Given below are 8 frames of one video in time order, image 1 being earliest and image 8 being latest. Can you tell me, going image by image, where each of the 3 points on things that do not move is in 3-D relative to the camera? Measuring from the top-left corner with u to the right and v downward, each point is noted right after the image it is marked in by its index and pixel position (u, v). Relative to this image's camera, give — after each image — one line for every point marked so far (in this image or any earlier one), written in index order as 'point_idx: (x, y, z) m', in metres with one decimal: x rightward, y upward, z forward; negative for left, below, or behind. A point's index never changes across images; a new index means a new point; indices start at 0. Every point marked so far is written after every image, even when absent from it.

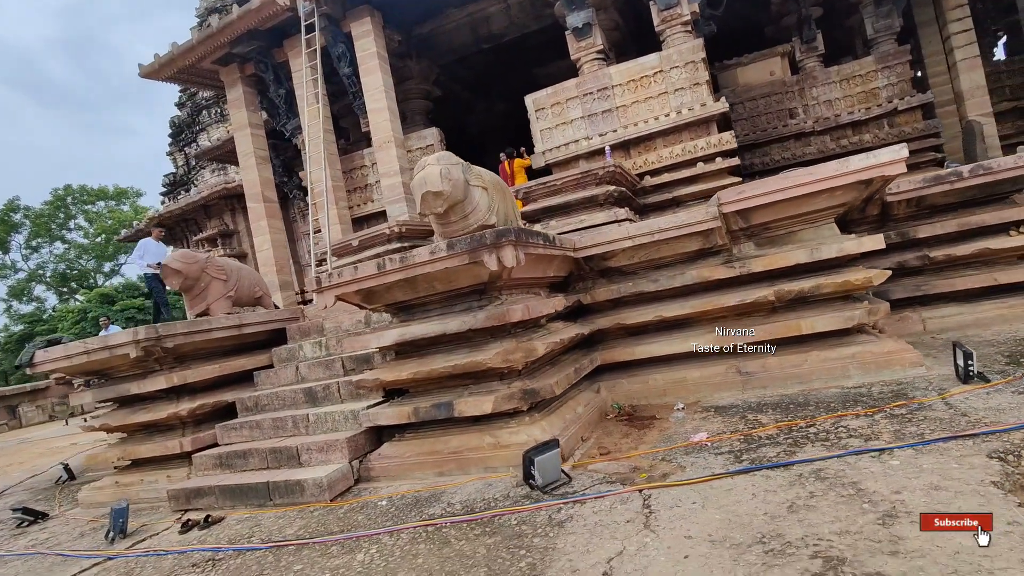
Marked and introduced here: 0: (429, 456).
0: (-0.4, -0.9, +3.1) m
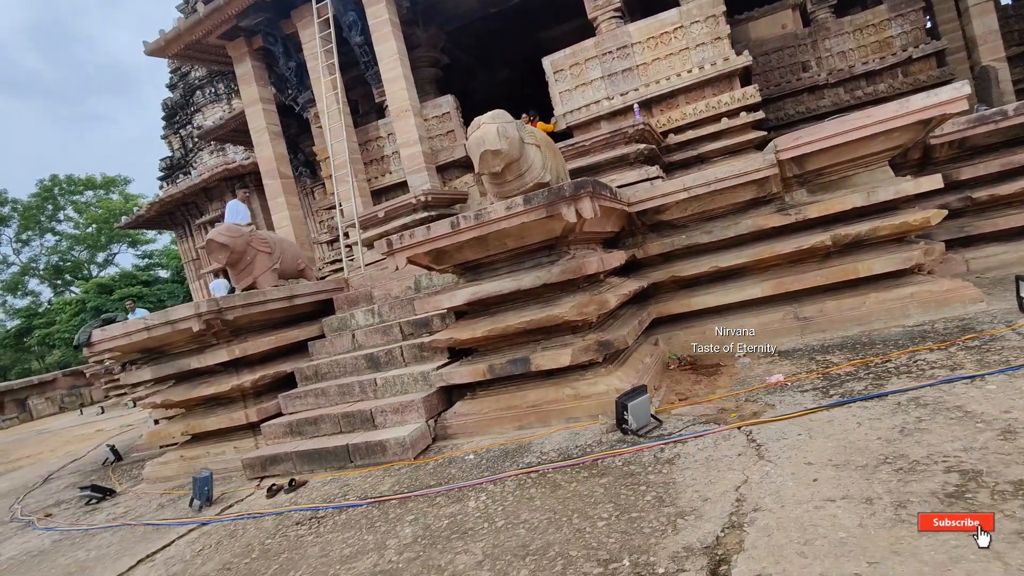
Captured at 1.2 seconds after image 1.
0: (0.0, -0.7, +3.2) m
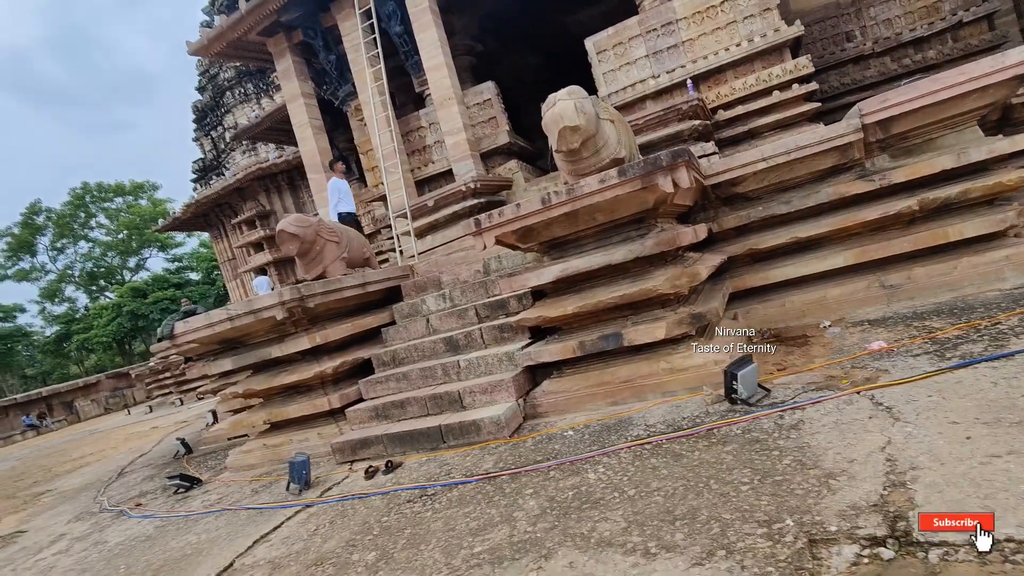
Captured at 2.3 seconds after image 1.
0: (+0.5, -0.5, +3.2) m
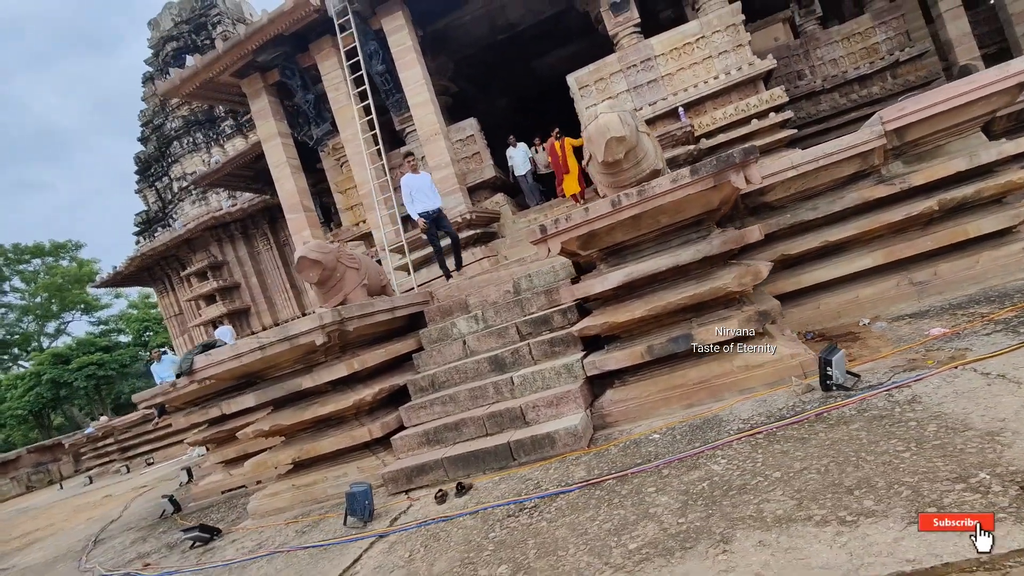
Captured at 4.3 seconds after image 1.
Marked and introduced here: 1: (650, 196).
0: (+0.8, -0.5, +3.1) m
1: (+0.7, +0.5, +3.0) m
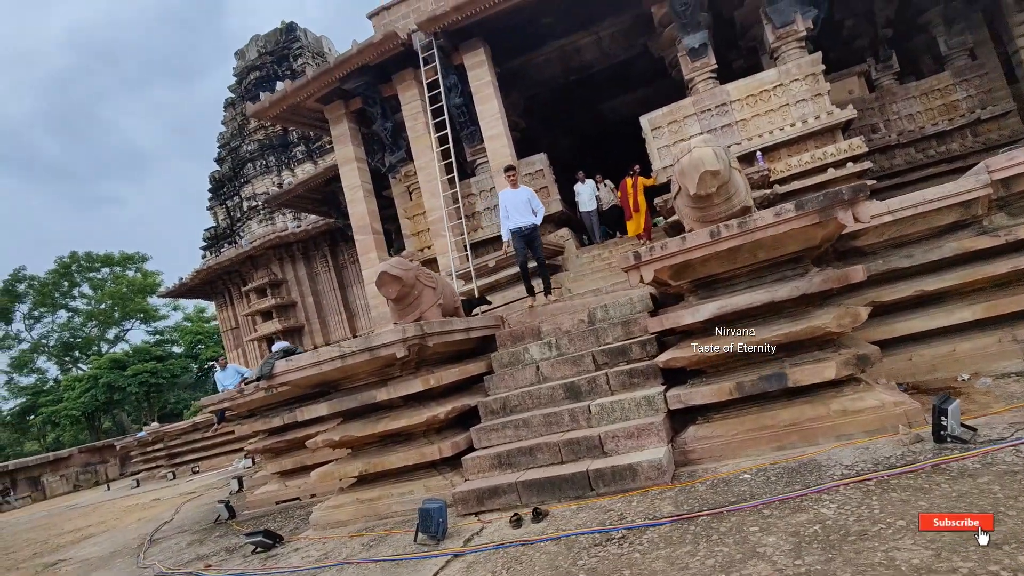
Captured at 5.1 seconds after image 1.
0: (+1.3, -0.7, +3.0) m
1: (+1.2, +0.3, +2.9) m
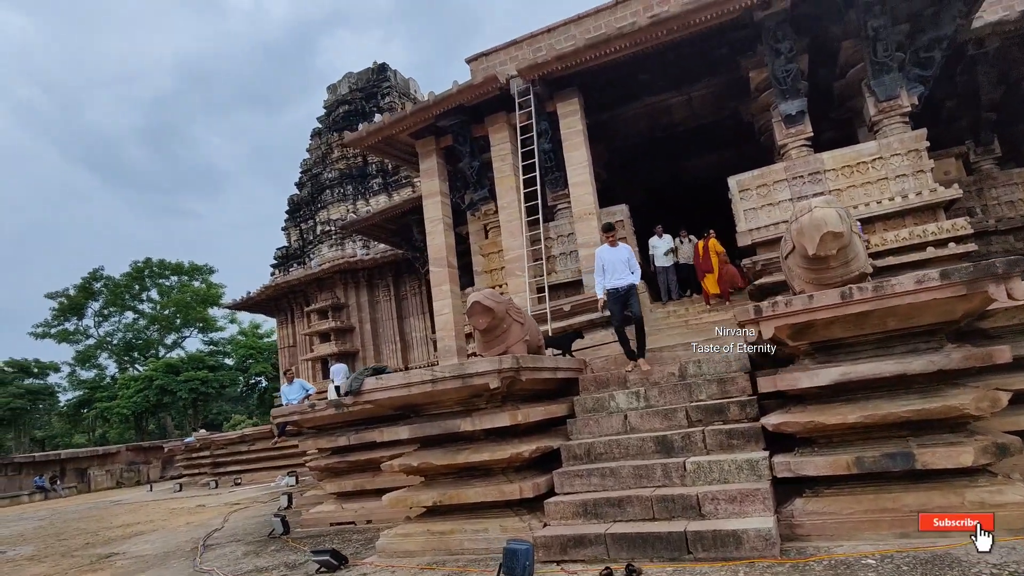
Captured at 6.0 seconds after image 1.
0: (+1.7, -1.0, +2.8) m
1: (+1.7, 0.0, +2.8) m
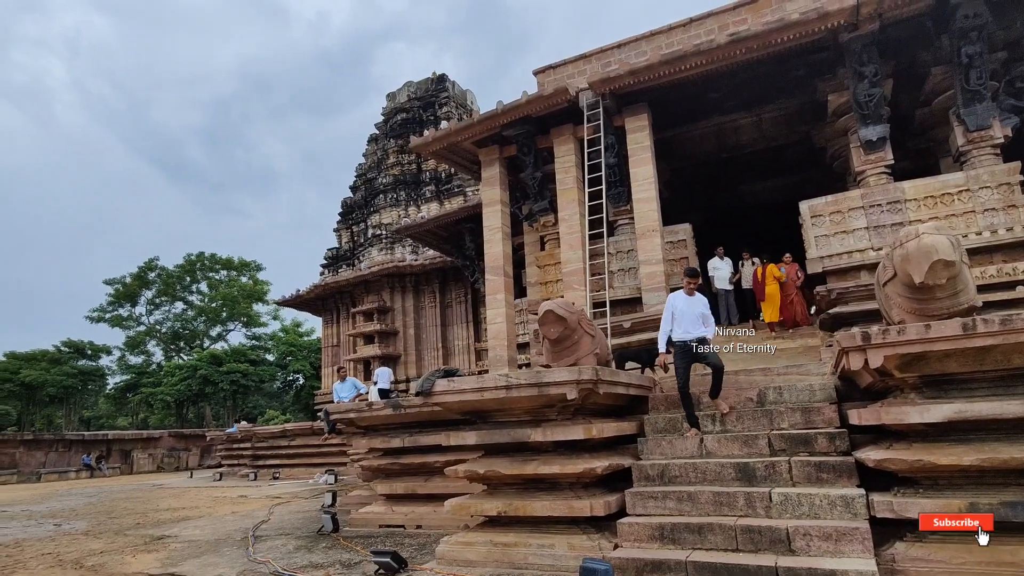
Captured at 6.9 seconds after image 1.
0: (+2.1, -1.2, +2.6) m
1: (+2.1, -0.2, +2.6) m
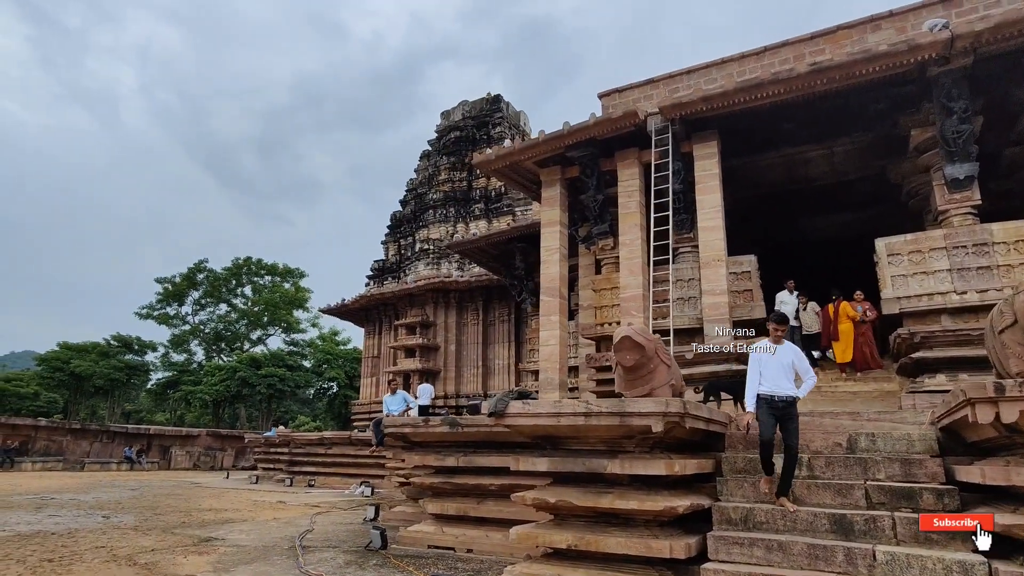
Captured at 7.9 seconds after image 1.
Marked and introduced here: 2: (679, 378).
0: (+2.4, -1.4, +2.3) m
1: (+2.6, -0.4, +2.3) m
2: (+1.2, -0.6, +4.3) m
